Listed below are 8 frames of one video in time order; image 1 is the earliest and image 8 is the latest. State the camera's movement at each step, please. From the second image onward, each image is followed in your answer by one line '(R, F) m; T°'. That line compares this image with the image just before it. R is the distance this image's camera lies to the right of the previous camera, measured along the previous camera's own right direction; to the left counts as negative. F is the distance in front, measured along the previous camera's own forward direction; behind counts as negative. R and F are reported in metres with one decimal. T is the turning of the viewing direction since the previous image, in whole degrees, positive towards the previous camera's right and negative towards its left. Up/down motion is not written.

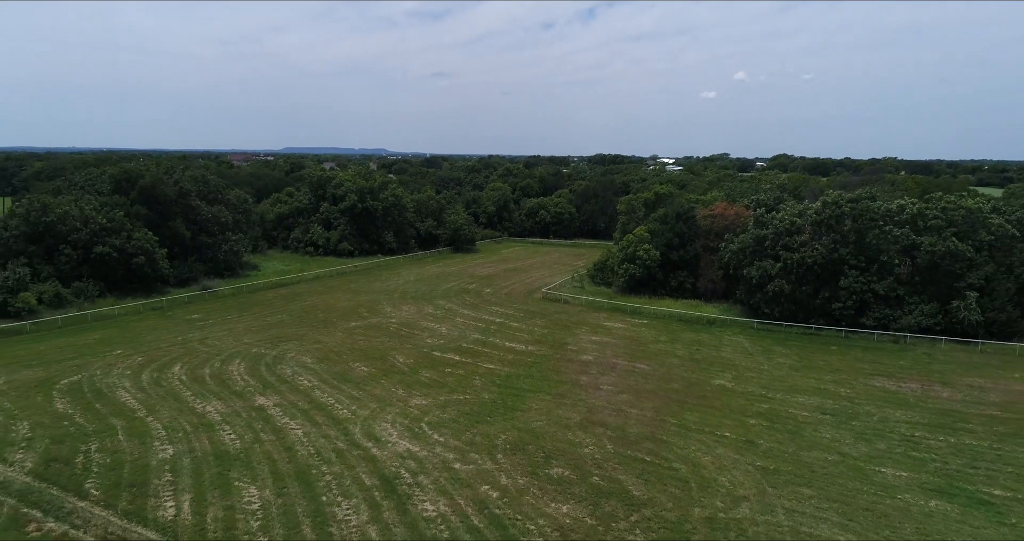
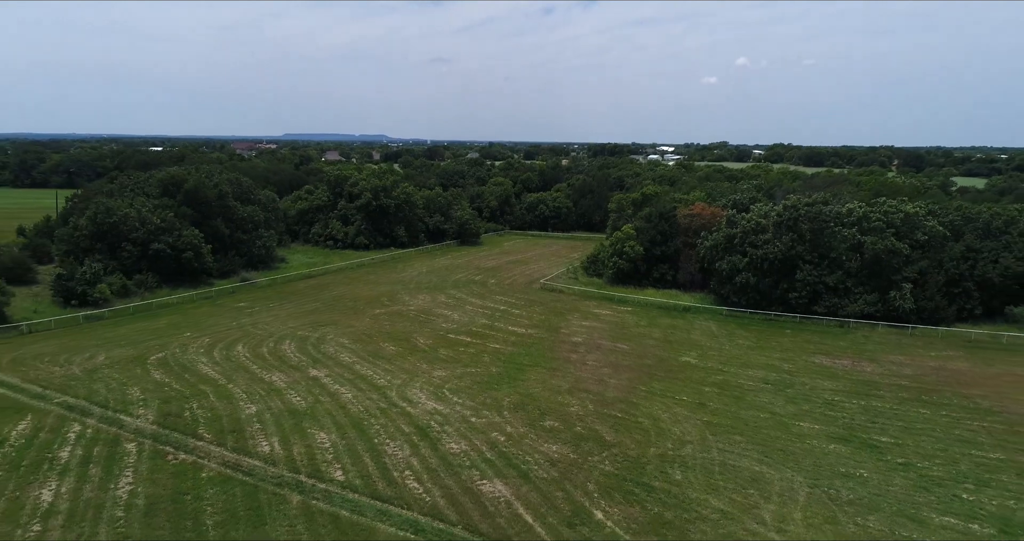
(-0.1, -3.6) m; 0°
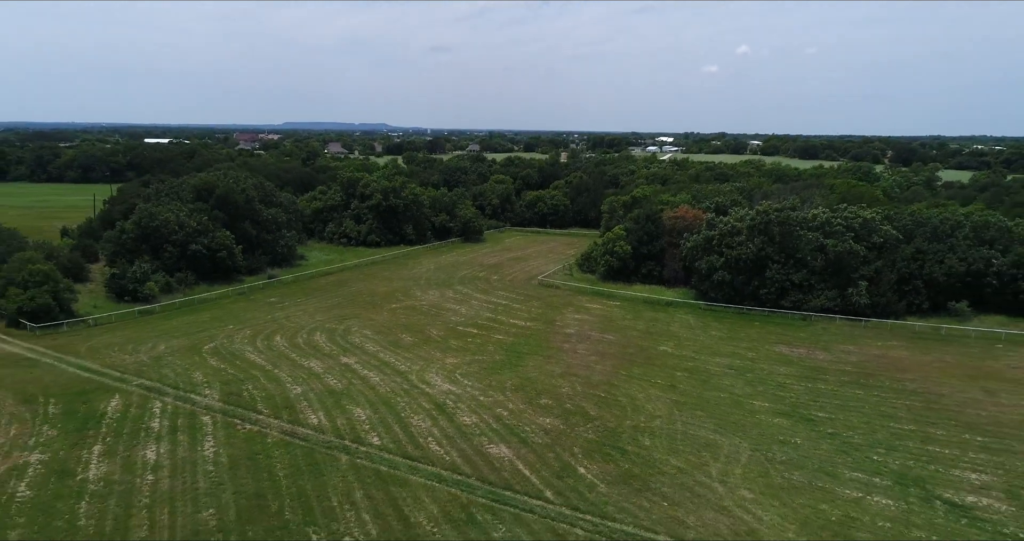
(0.0, -3.1) m; 0°
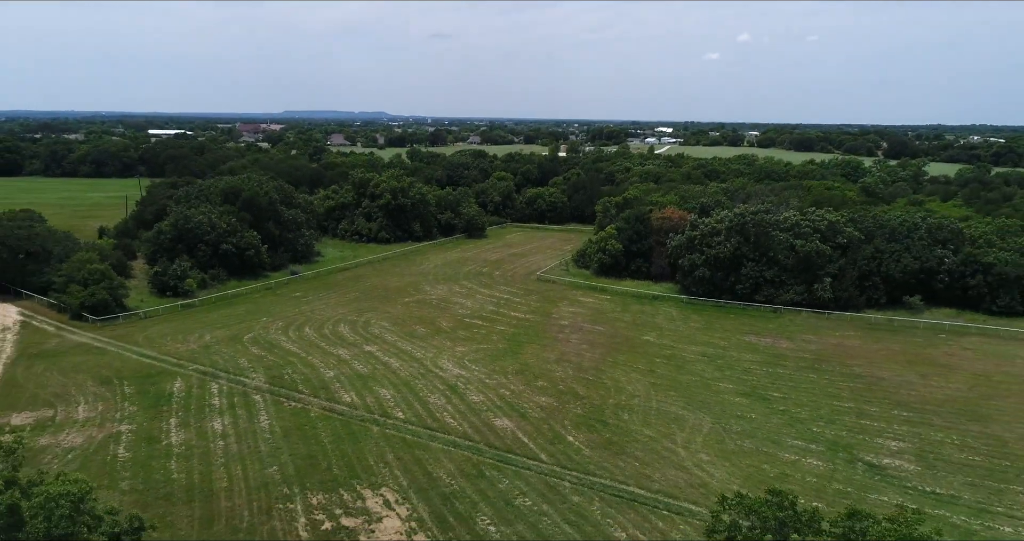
(0.0, -3.2) m; 0°
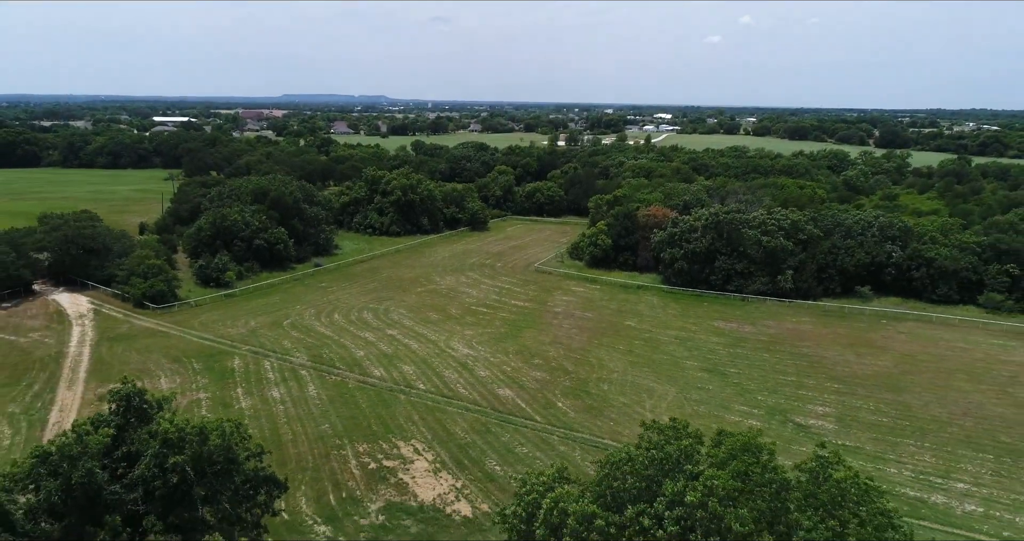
(0.0, -4.2) m; 0°
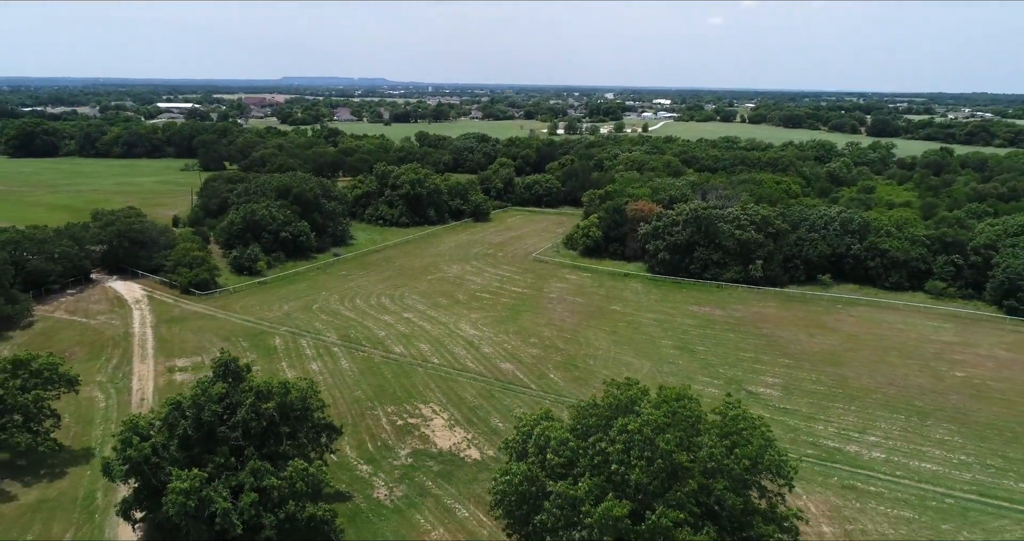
(0.0, -4.3) m; 0°
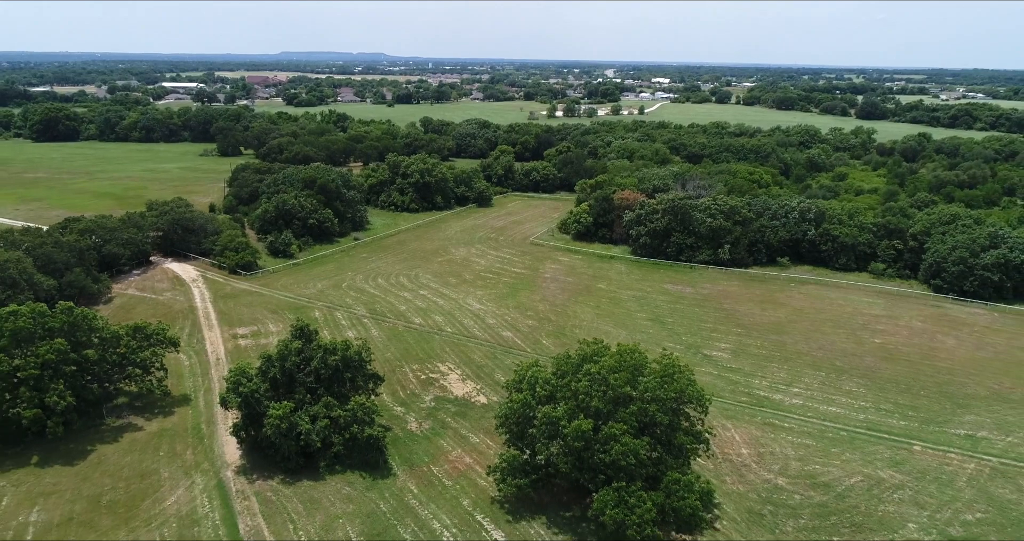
(0.0, -5.8) m; 0°
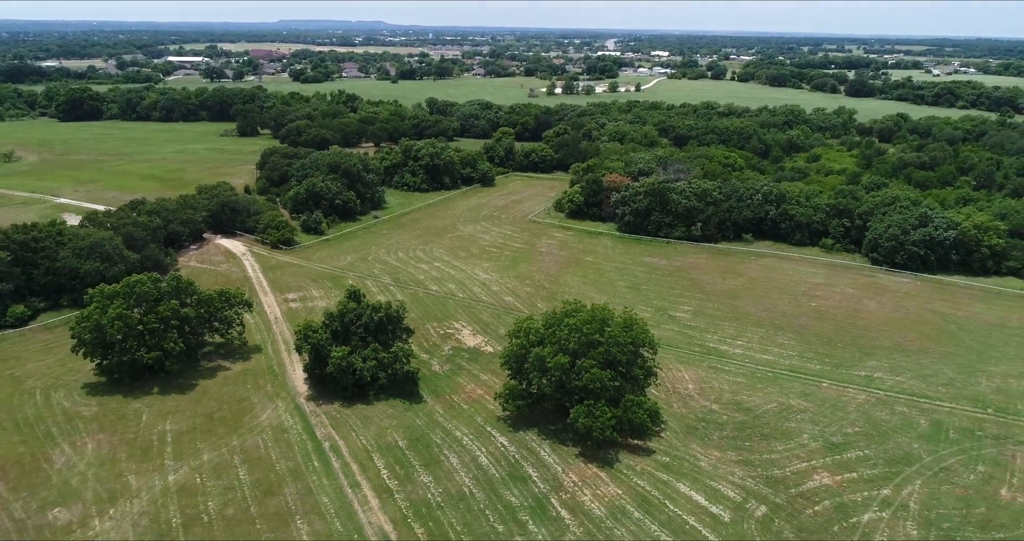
(0.0, -7.0) m; 0°
